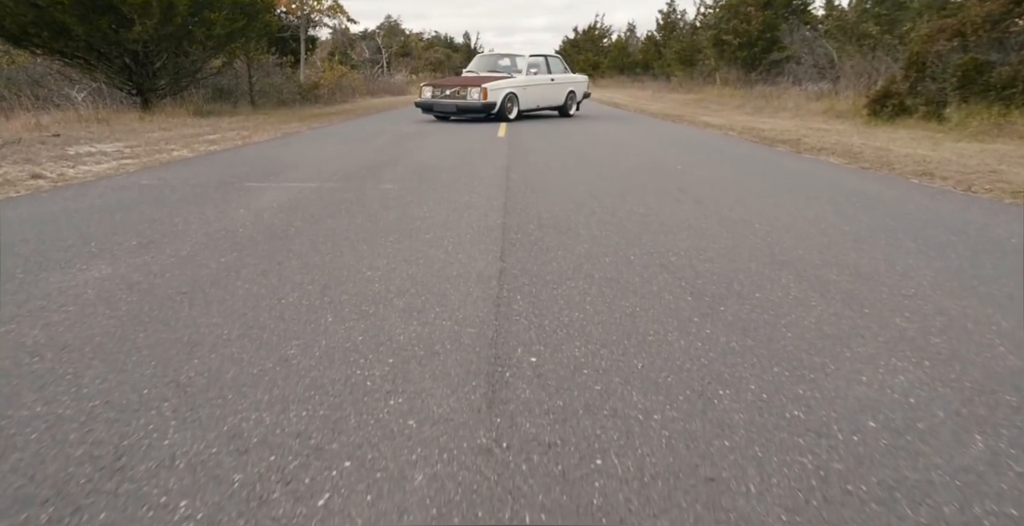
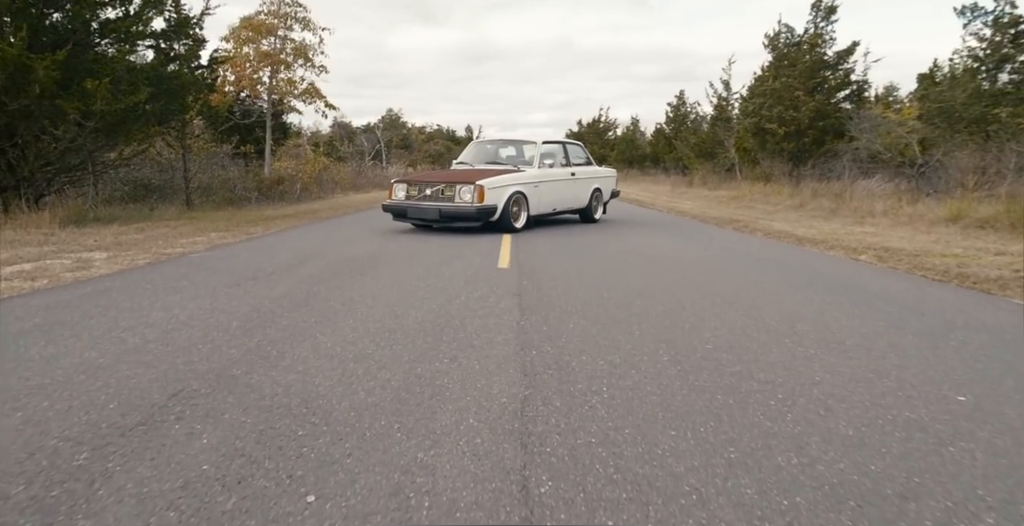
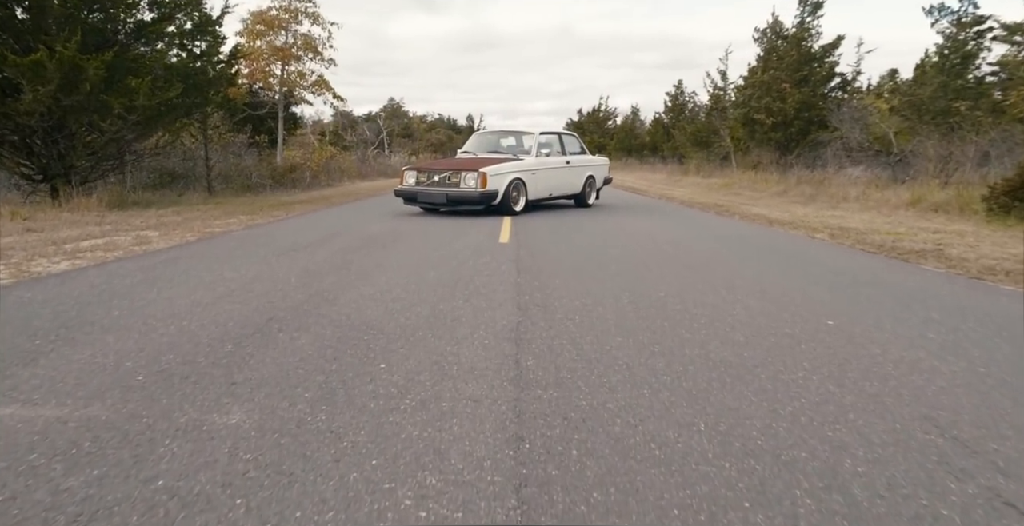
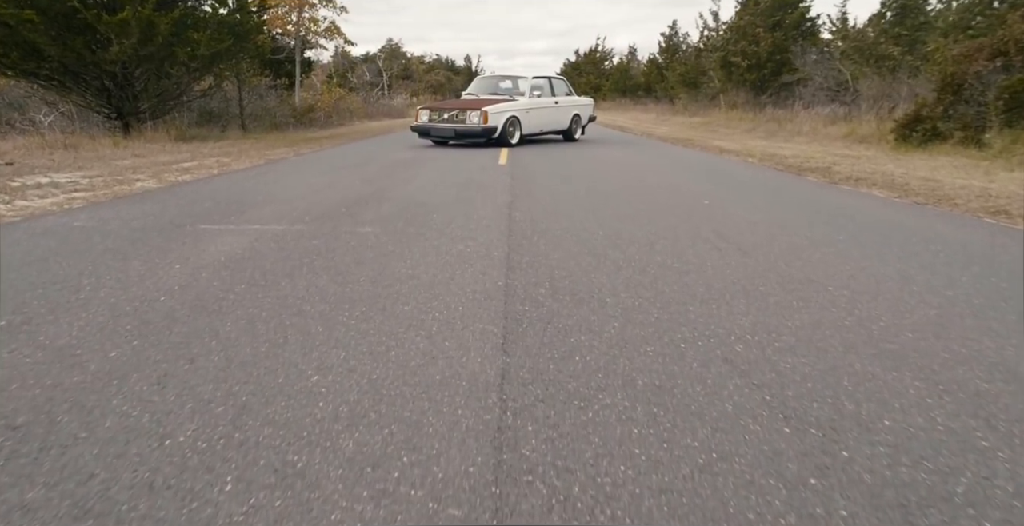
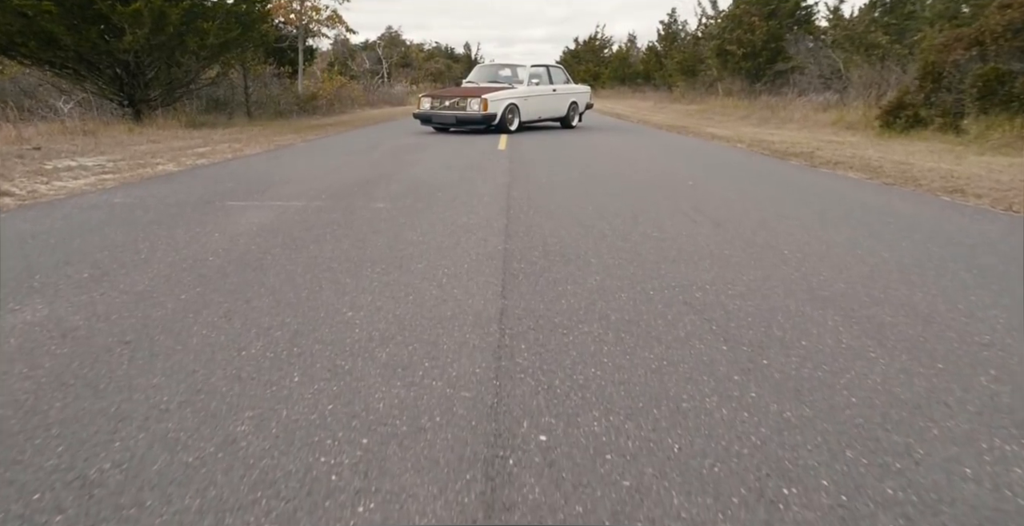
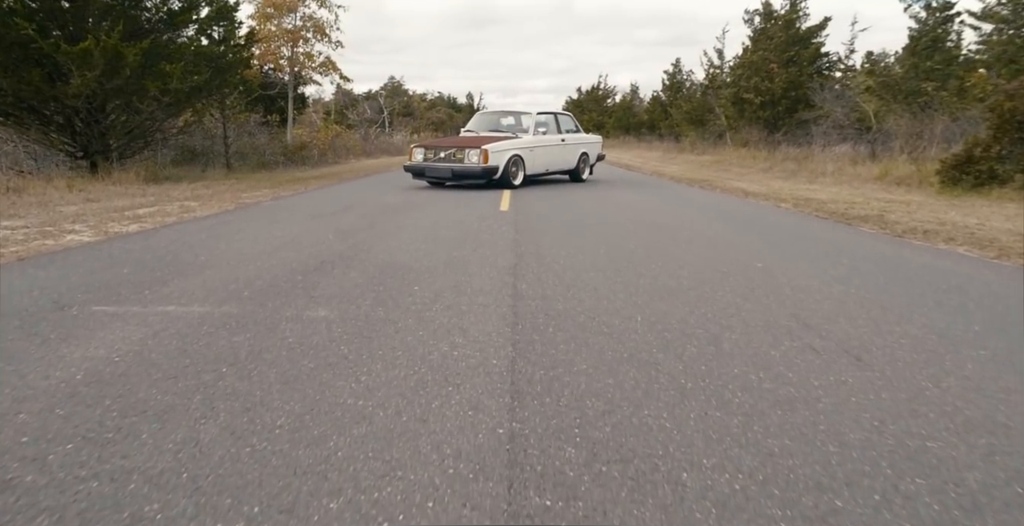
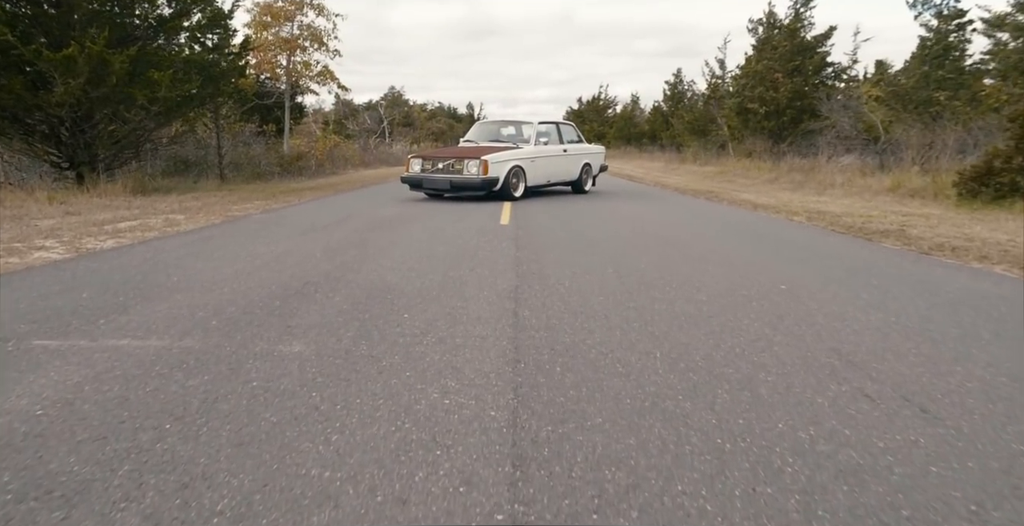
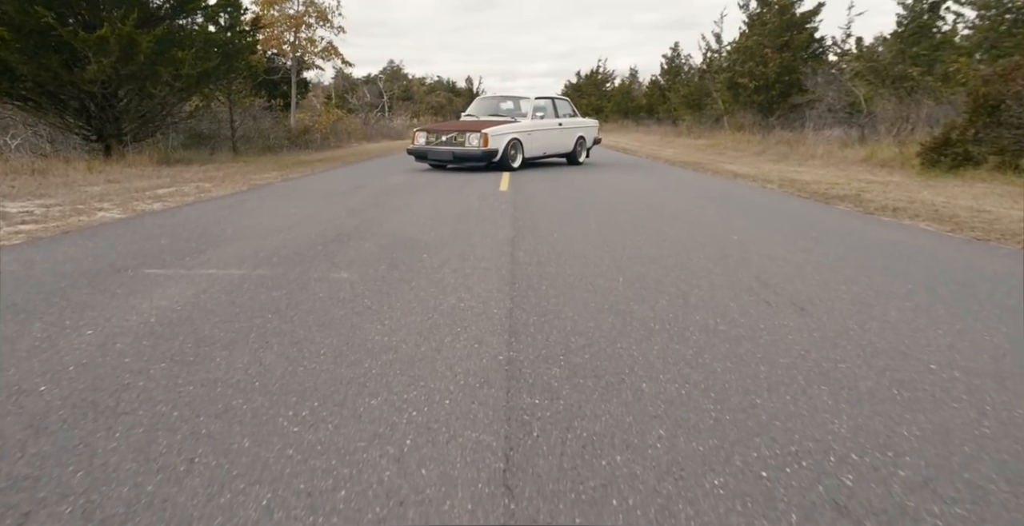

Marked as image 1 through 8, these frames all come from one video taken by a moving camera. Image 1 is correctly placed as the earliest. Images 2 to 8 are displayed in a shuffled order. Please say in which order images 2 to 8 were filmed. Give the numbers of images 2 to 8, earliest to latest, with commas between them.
5, 4, 8, 6, 7, 3, 2
